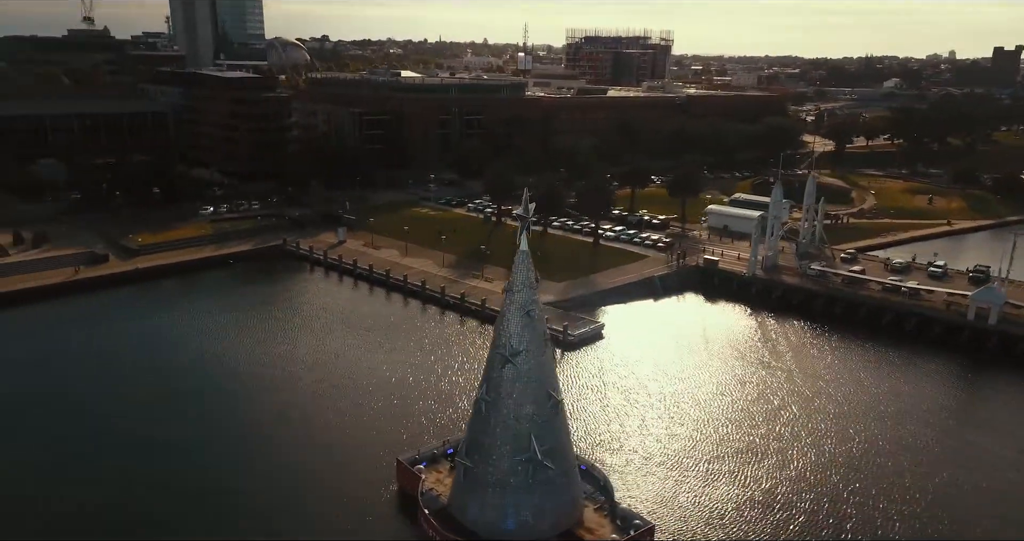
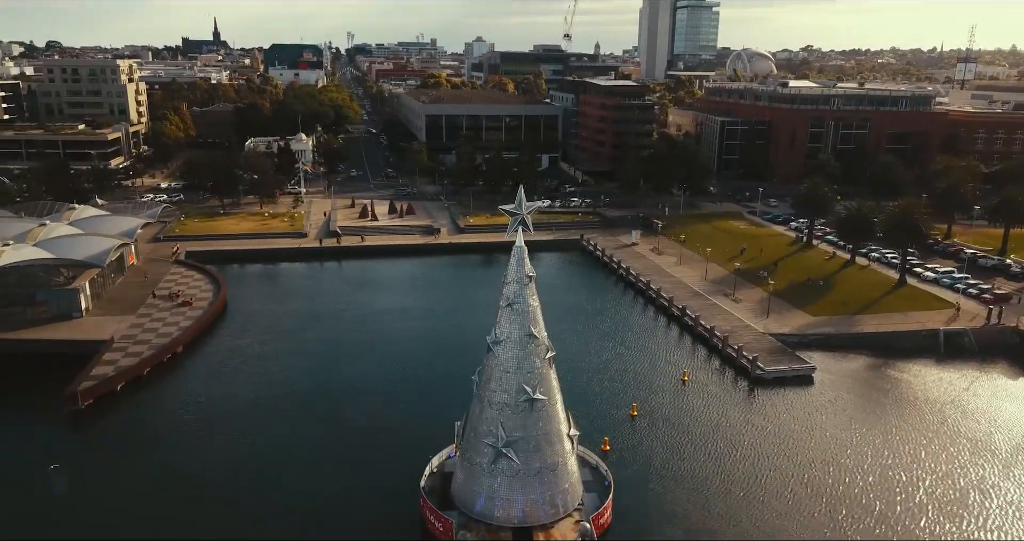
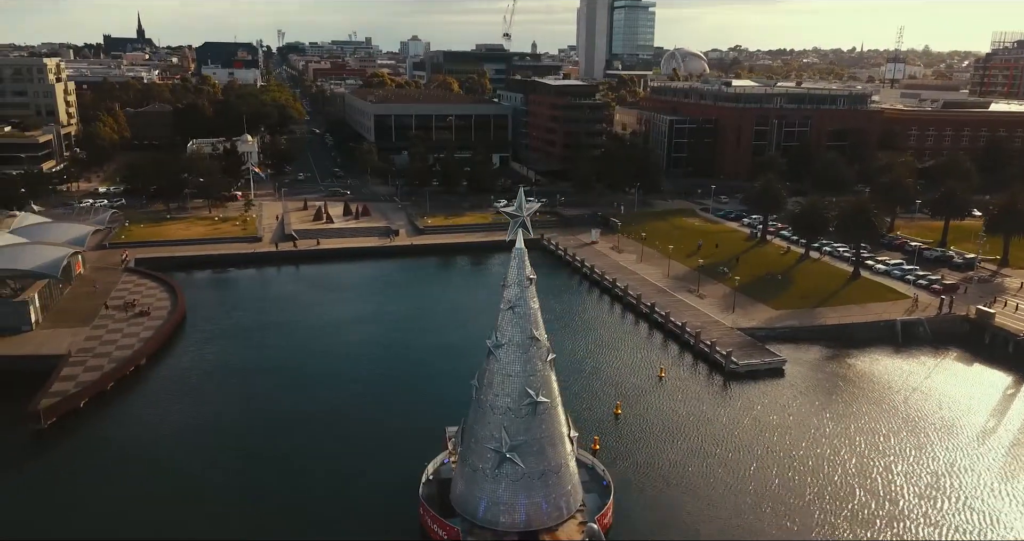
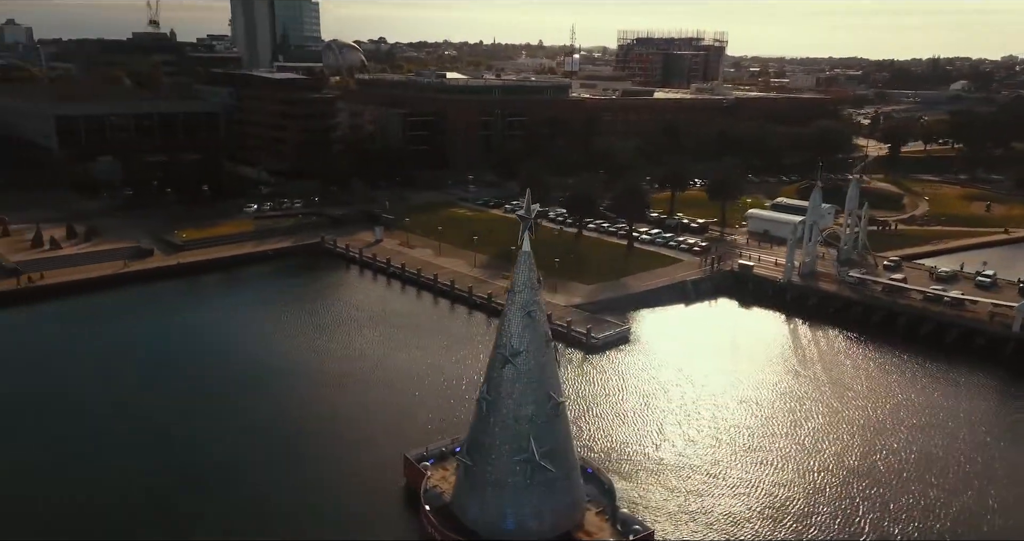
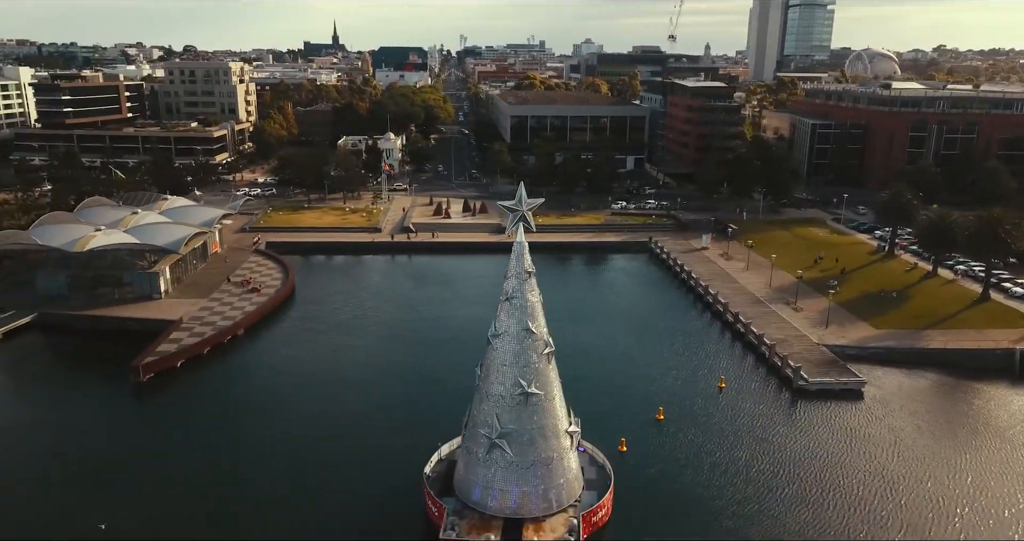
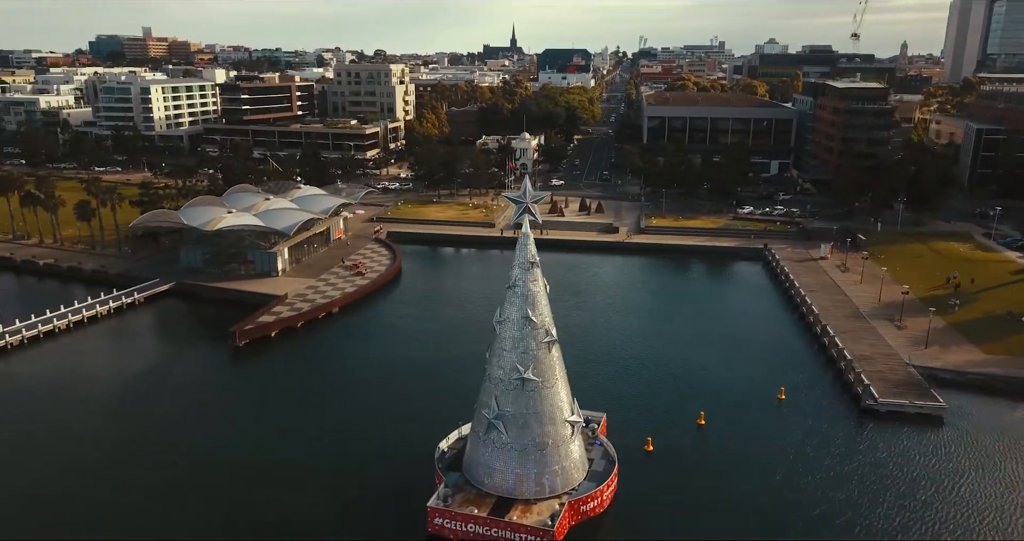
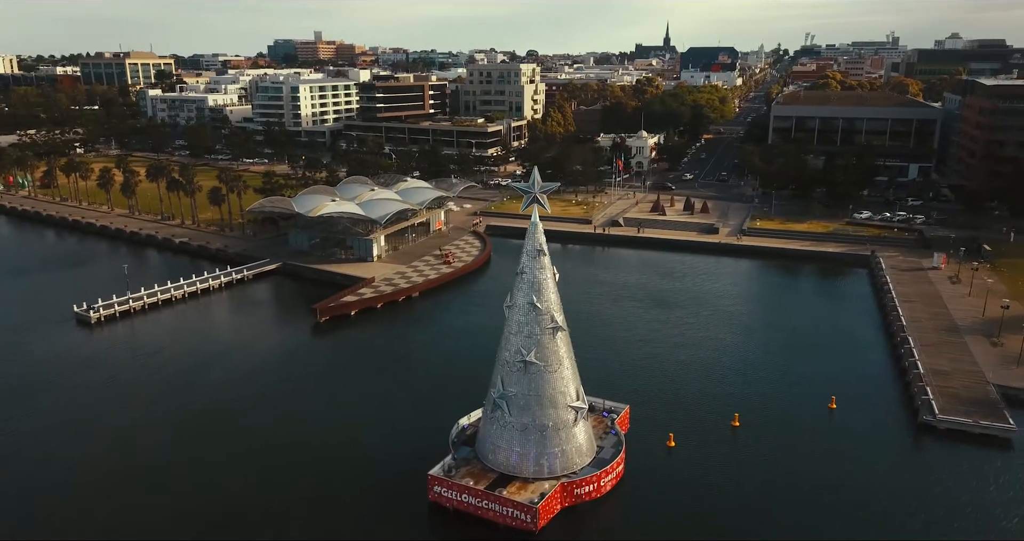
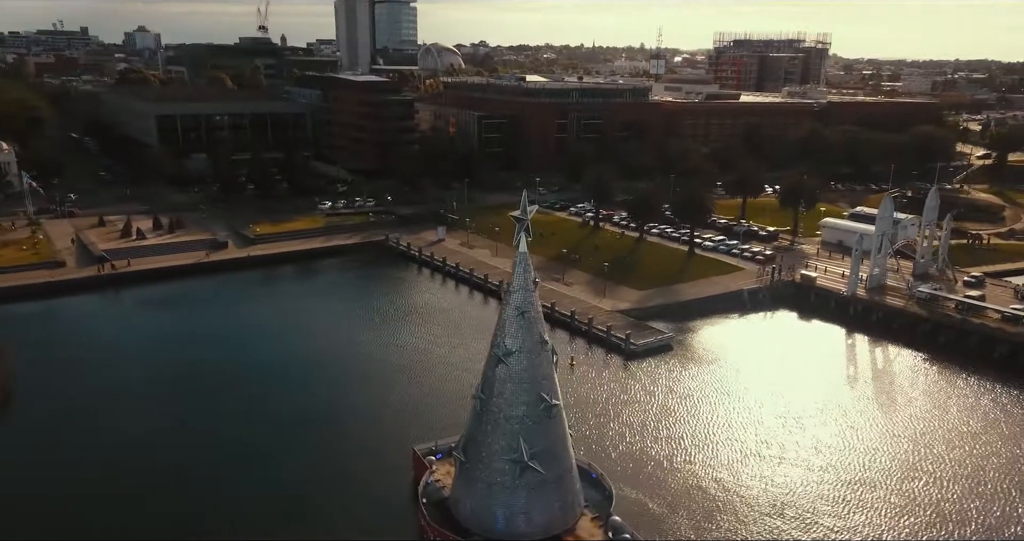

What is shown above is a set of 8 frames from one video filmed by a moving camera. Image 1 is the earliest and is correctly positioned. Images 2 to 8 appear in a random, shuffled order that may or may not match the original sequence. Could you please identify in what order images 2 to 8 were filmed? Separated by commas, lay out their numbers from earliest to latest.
4, 8, 3, 2, 5, 6, 7
